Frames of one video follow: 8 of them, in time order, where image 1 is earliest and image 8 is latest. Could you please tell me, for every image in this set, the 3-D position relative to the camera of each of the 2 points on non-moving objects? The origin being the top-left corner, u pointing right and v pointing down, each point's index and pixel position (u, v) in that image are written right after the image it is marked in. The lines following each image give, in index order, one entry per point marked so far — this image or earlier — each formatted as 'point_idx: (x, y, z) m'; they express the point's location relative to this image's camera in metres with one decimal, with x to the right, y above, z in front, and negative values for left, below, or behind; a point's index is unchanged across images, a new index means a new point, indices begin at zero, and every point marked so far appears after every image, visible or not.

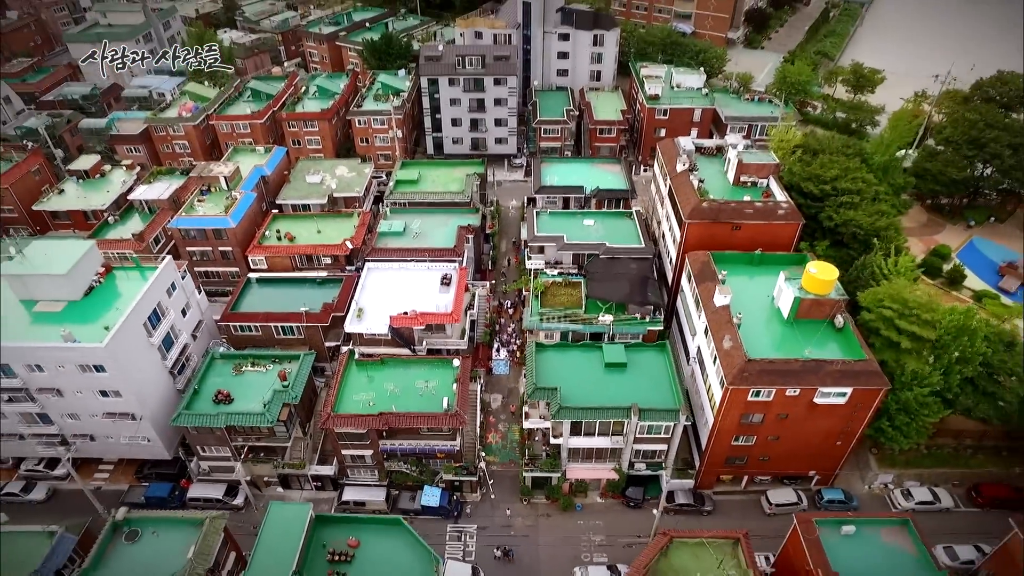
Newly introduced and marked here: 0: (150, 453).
0: (-11.1, -5.0, +17.7) m
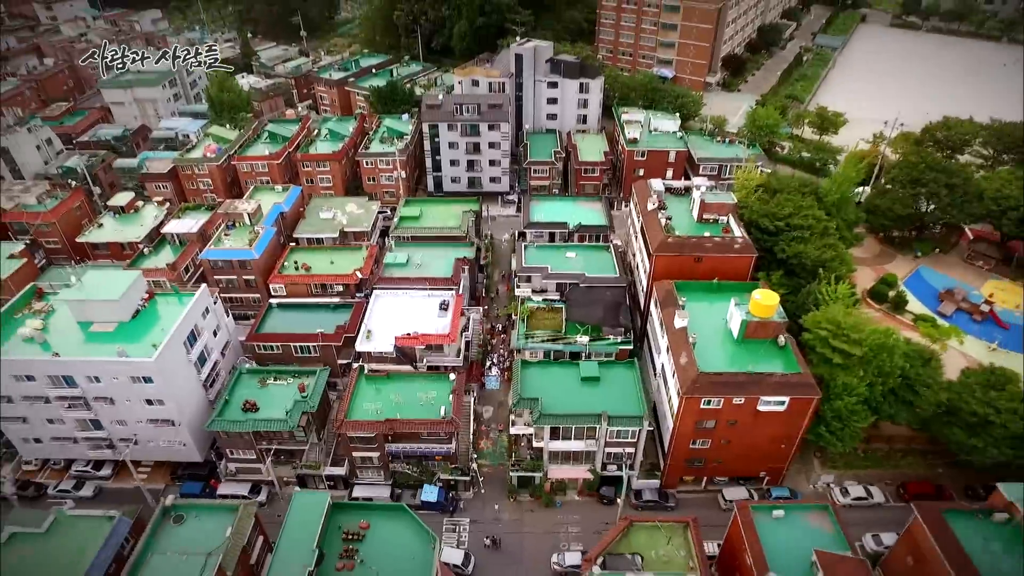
0: (-11.5, -5.9, +20.3) m
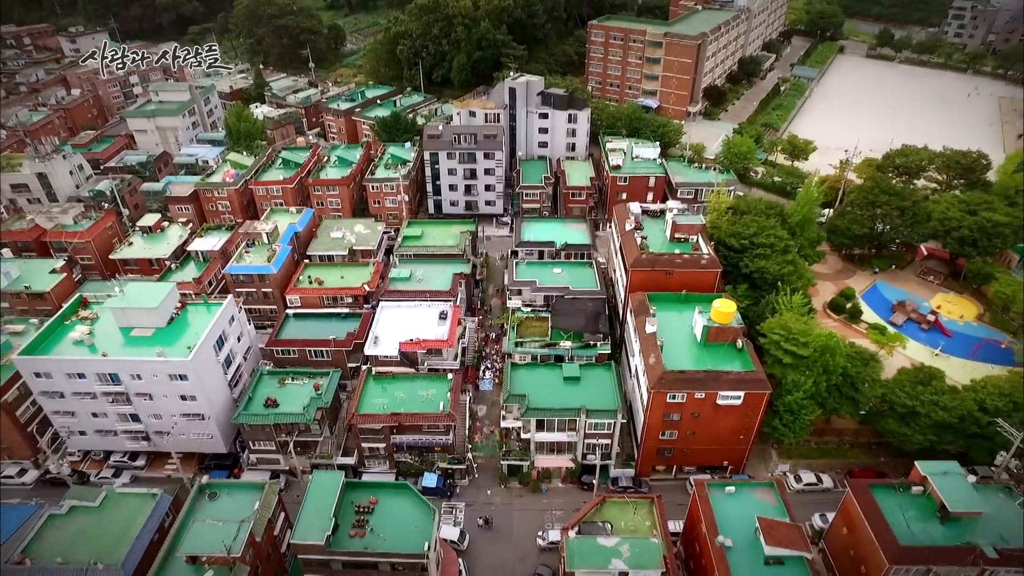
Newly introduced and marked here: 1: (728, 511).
0: (-11.9, -6.3, +22.8) m
1: (+6.7, -6.9, +17.7) m
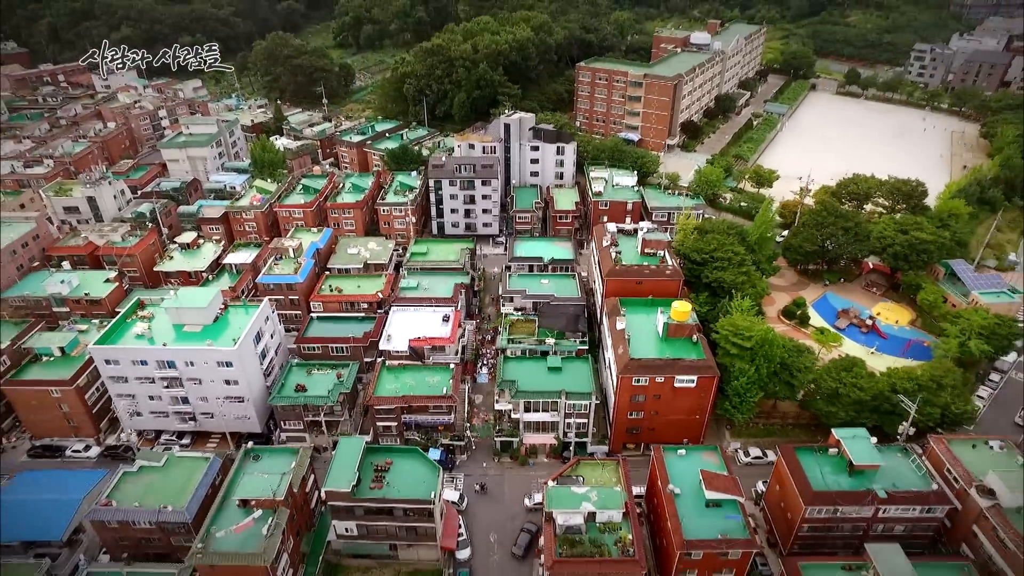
0: (-12.3, -6.5, +26.8) m
1: (+6.3, -6.8, +21.8) m
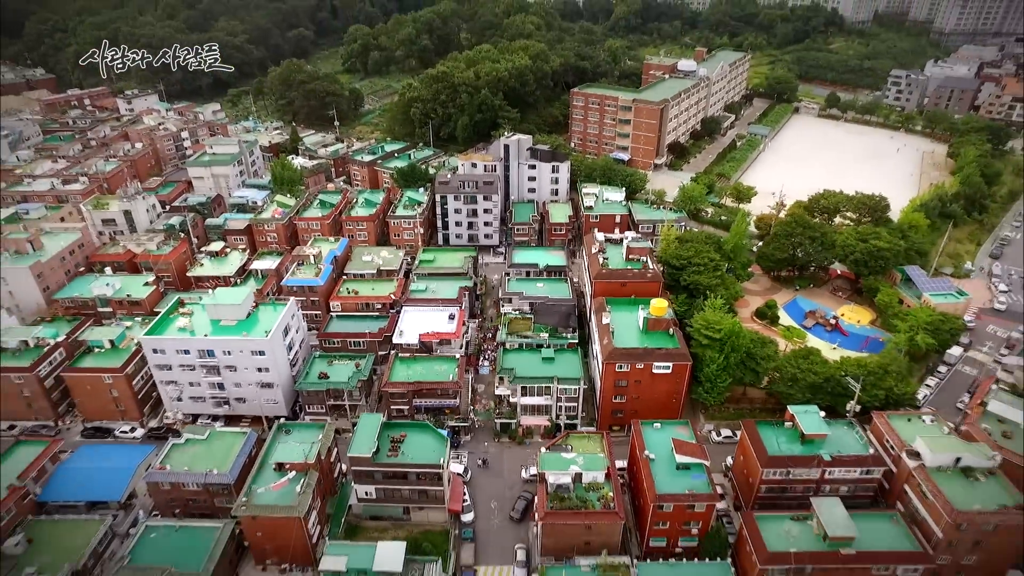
0: (-12.3, -6.4, +30.1) m
1: (+6.3, -6.6, +25.1) m
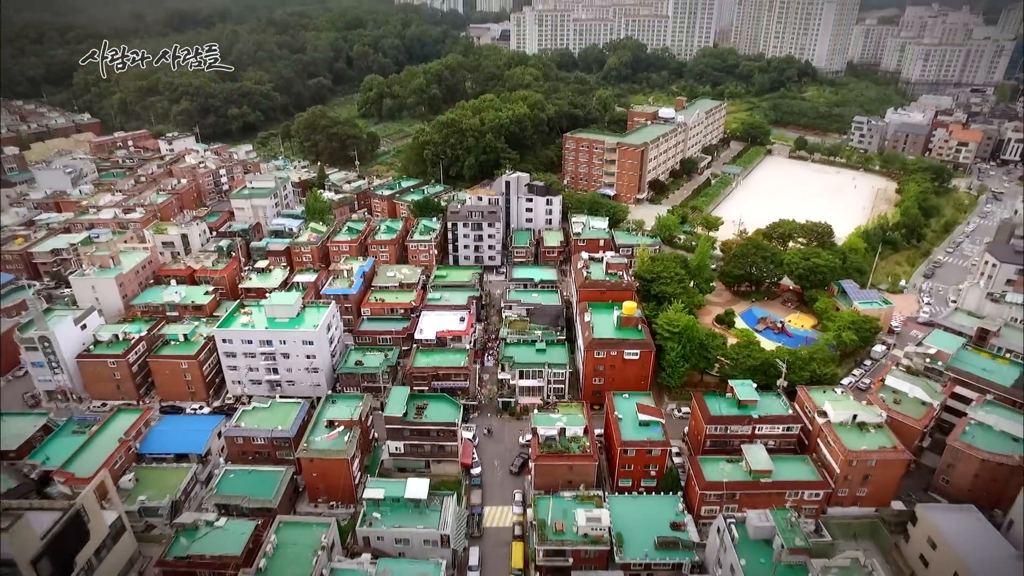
0: (-12.4, -6.7, +36.9) m
1: (+6.2, -6.6, +31.9) m
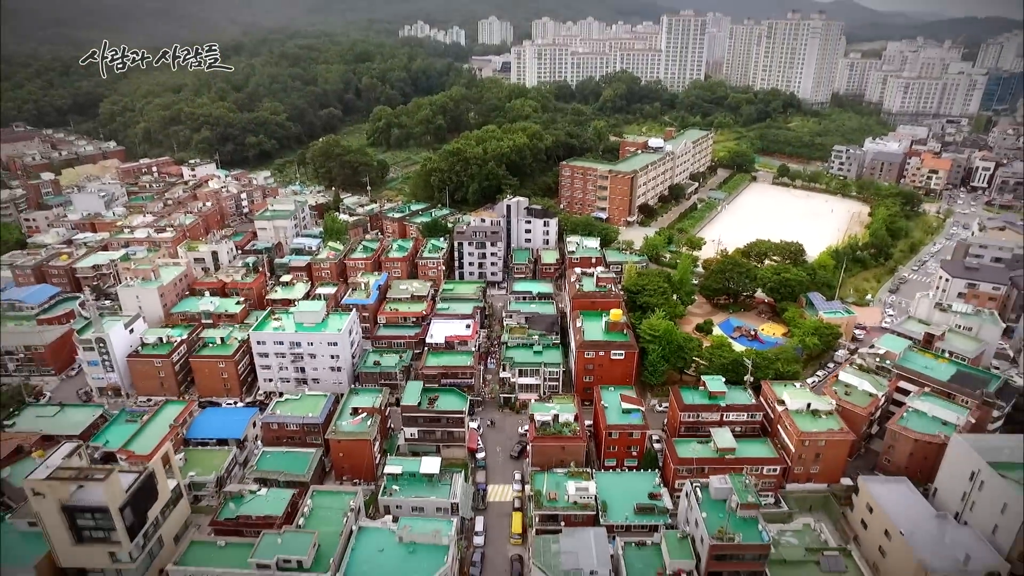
0: (-12.4, -7.3, +41.5) m
1: (+6.2, -7.0, +36.5) m
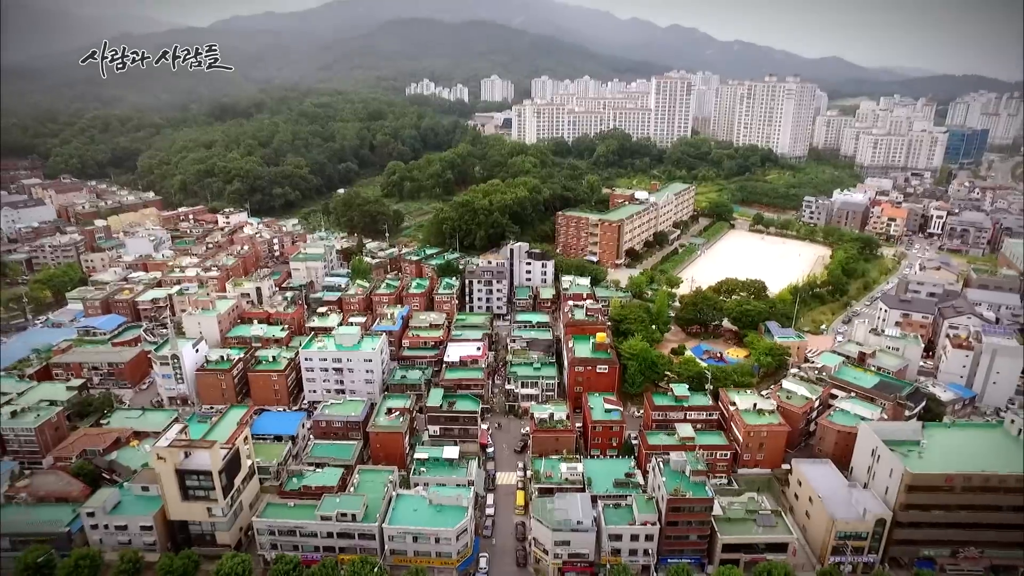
0: (-12.1, -9.6, +49.6) m
1: (+6.5, -8.9, +44.7) m
